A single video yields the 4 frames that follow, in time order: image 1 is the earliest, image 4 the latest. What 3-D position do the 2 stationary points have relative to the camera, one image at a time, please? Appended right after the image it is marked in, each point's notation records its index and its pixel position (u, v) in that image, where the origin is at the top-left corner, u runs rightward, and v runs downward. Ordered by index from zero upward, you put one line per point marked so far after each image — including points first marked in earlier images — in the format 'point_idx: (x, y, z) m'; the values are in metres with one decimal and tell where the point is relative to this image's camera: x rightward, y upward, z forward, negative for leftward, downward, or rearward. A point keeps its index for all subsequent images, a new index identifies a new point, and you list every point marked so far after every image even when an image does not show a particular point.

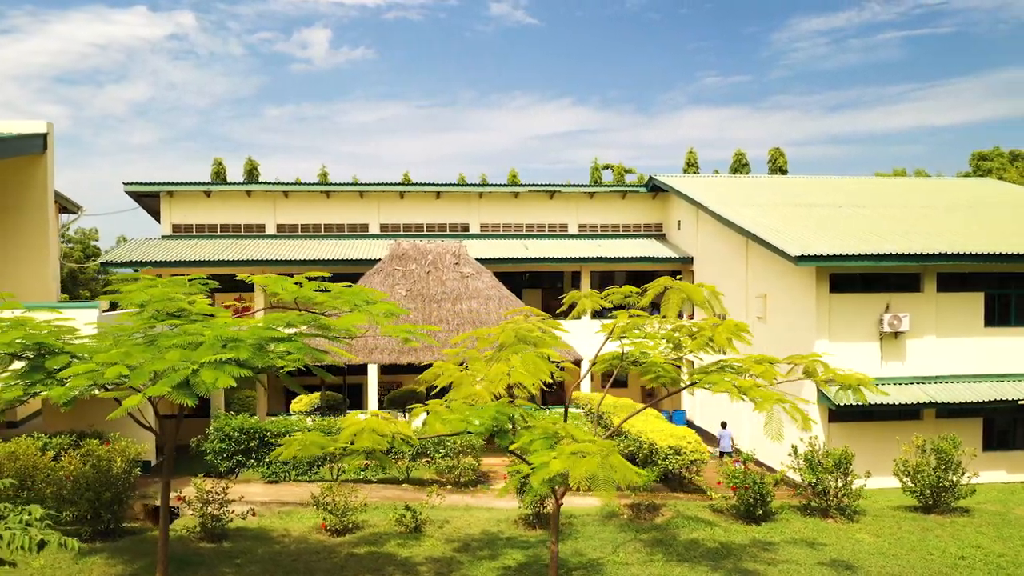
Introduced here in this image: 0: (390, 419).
0: (-1.4, -1.6, +8.4) m
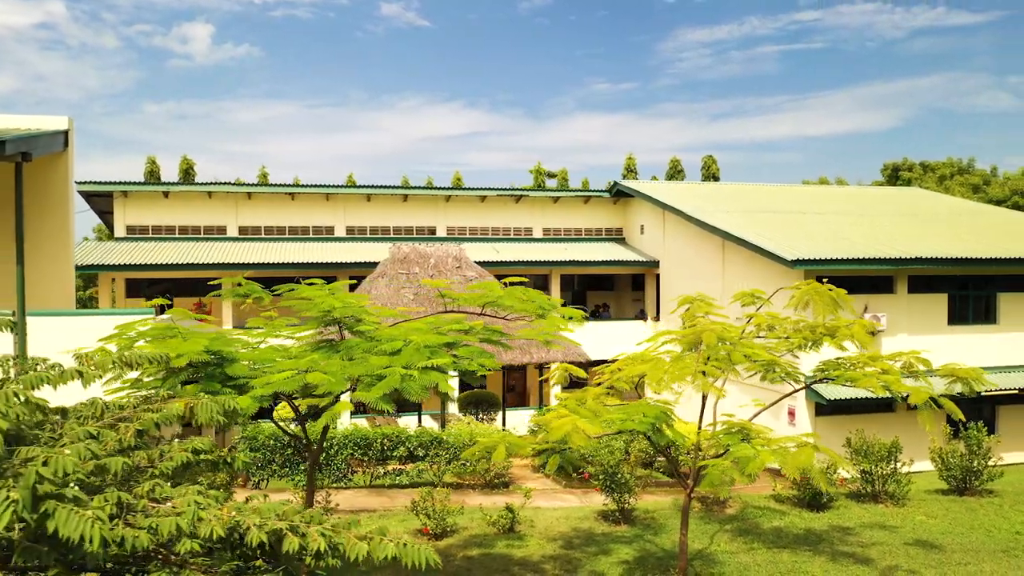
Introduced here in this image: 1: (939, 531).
0: (+0.8, -1.6, +8.7) m
1: (+7.9, -4.5, +12.9) m
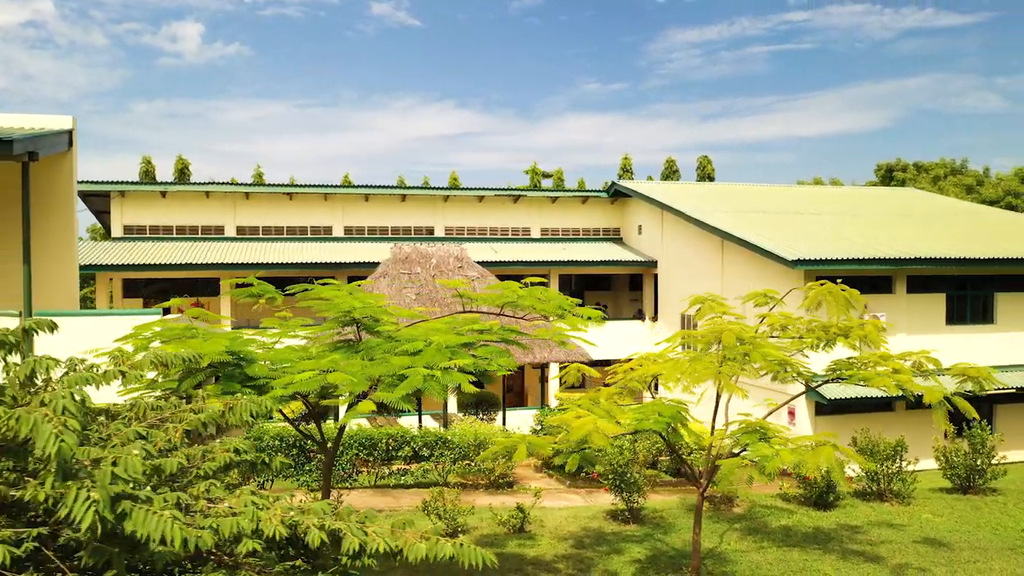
0: (+1.0, -1.6, +8.7) m
1: (+8.1, -4.5, +13.0) m
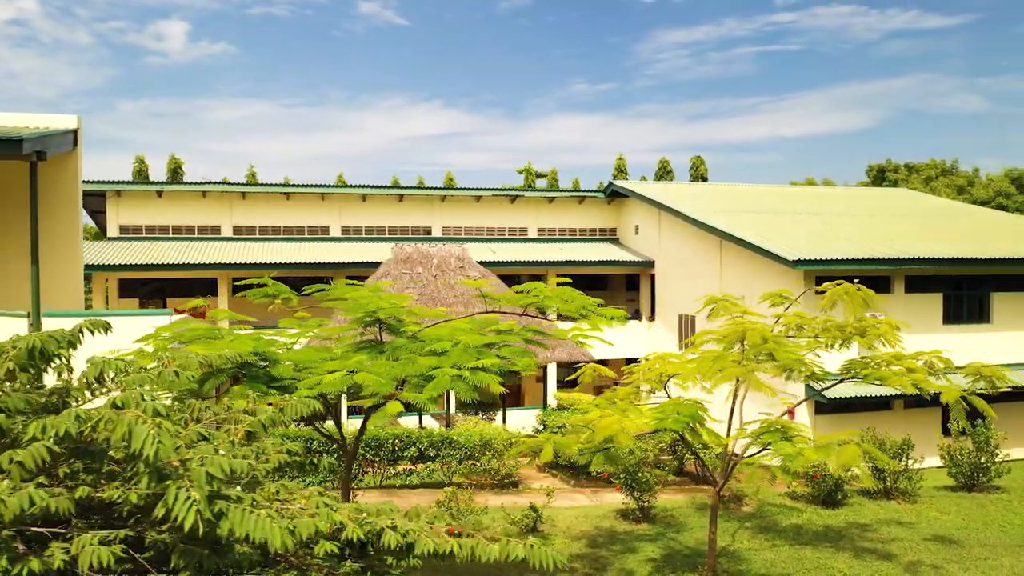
0: (+1.3, -1.6, +8.7) m
1: (+8.3, -4.5, +13.1) m
